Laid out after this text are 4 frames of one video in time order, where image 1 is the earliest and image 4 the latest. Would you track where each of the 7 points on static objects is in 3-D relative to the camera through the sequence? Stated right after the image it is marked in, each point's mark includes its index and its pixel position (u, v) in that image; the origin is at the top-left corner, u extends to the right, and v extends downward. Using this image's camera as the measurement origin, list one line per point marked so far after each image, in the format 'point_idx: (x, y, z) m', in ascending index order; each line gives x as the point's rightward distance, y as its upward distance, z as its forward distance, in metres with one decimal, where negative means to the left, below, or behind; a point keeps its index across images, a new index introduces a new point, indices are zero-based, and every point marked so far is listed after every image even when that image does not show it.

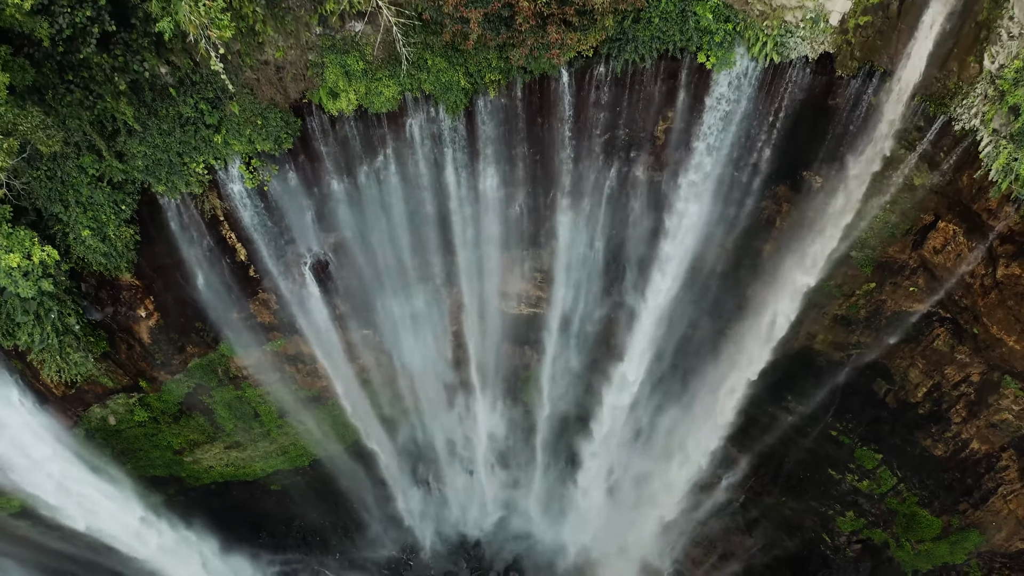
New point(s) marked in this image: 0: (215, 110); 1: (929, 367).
0: (-4.4, +2.6, +8.1) m
1: (+7.5, -1.4, +9.9) m
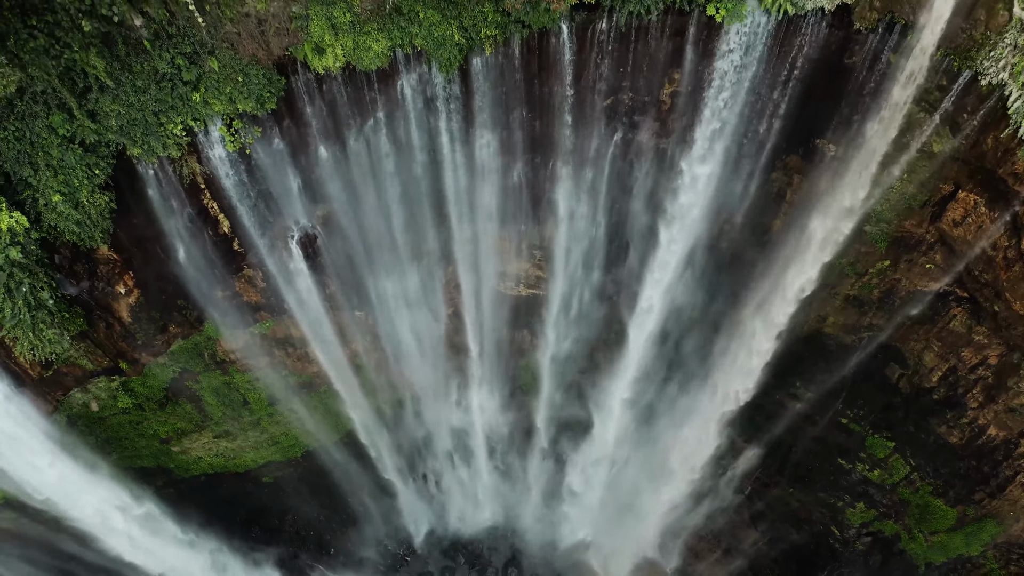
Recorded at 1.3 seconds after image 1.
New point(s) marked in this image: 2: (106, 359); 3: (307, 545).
0: (-4.4, +3.1, +7.6) m
1: (+7.4, -1.0, +9.4) m
2: (-7.4, -1.3, +10.0) m
3: (-5.2, -6.4, +13.8) m
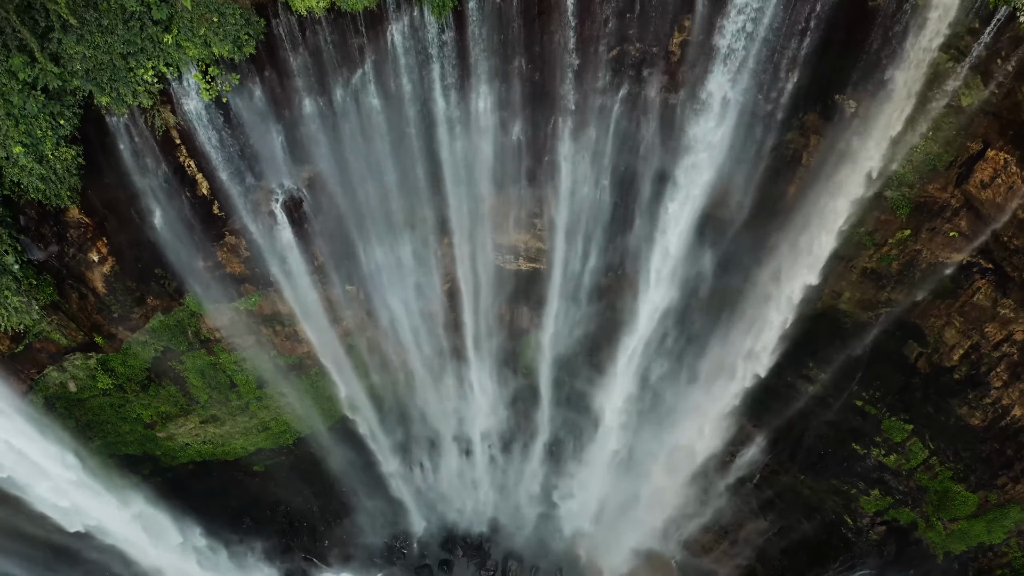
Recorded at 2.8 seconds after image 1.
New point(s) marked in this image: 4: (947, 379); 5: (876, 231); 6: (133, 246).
0: (-4.4, +3.6, +7.1) m
1: (+7.4, -0.5, +8.9) m
2: (-7.4, -0.8, +9.4) m
3: (-5.2, -5.9, +13.2) m
4: (+7.6, -1.5, +9.4) m
5: (+5.9, +1.0, +8.9) m
6: (-6.2, +0.7, +9.1) m
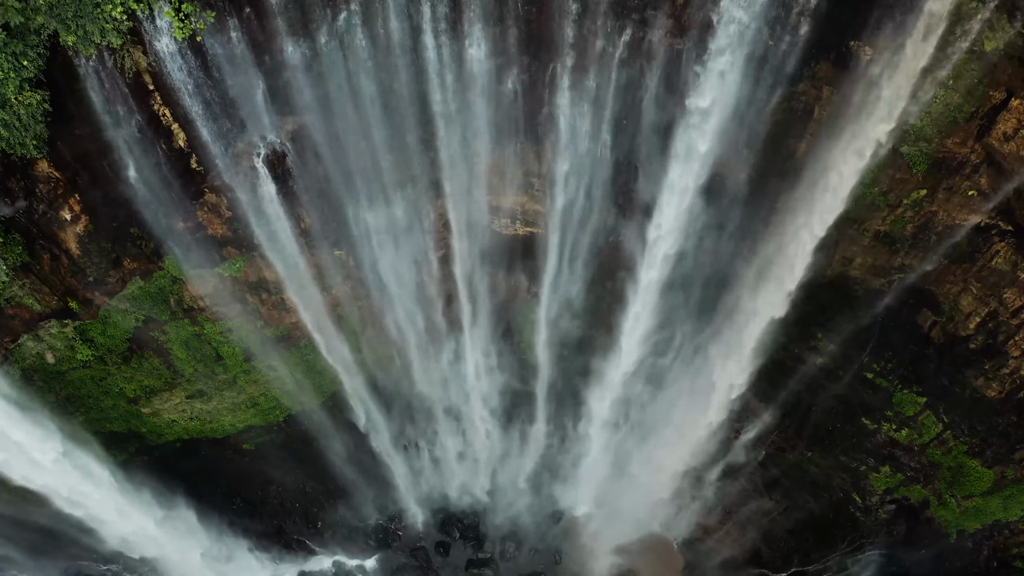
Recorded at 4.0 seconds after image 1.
0: (-4.5, +4.2, +6.5) m
1: (+7.4, +0.2, +8.4) m
2: (-7.4, -0.2, +8.9) m
3: (-5.2, -5.3, +12.8) m
4: (+7.5, -0.8, +8.9) m
5: (+5.9, +1.7, +8.4) m
6: (-6.3, +1.3, +8.6) m
